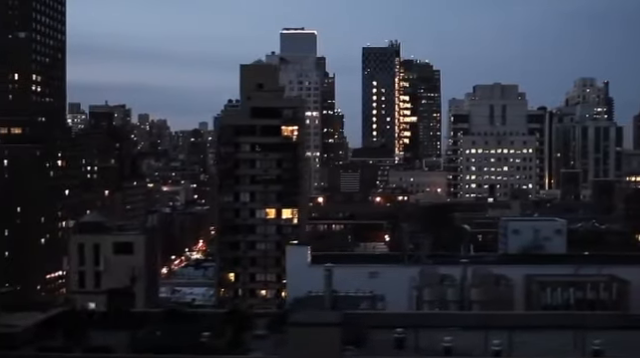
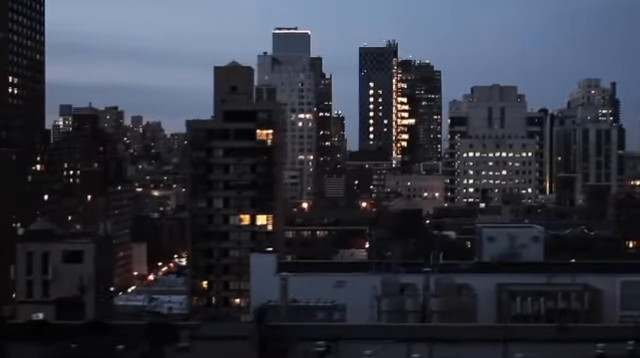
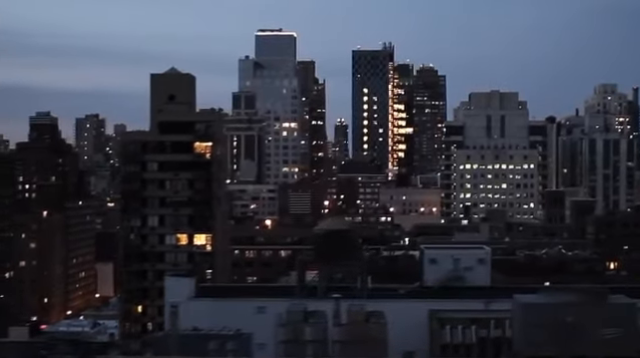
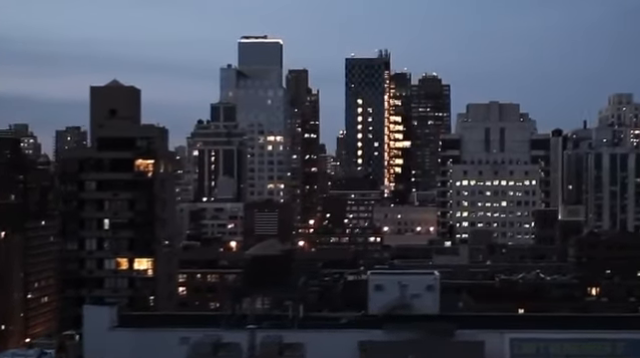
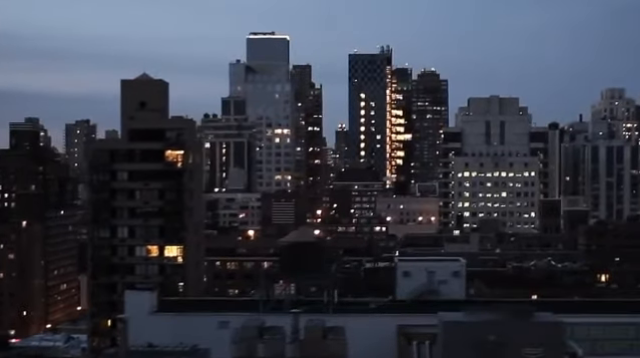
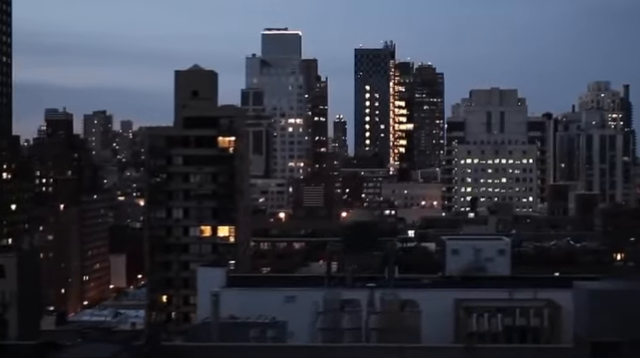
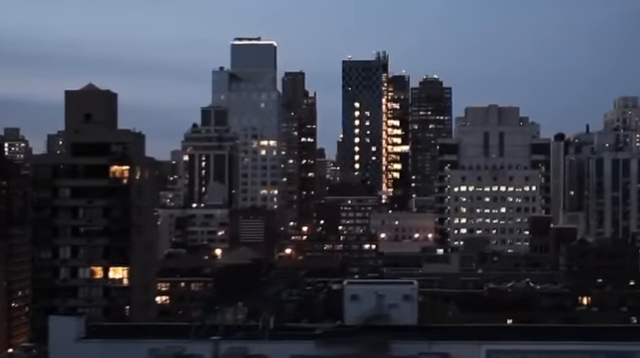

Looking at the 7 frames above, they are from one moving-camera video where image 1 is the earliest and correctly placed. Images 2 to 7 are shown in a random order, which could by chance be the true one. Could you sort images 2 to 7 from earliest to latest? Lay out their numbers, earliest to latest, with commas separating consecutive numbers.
2, 6, 3, 5, 4, 7
